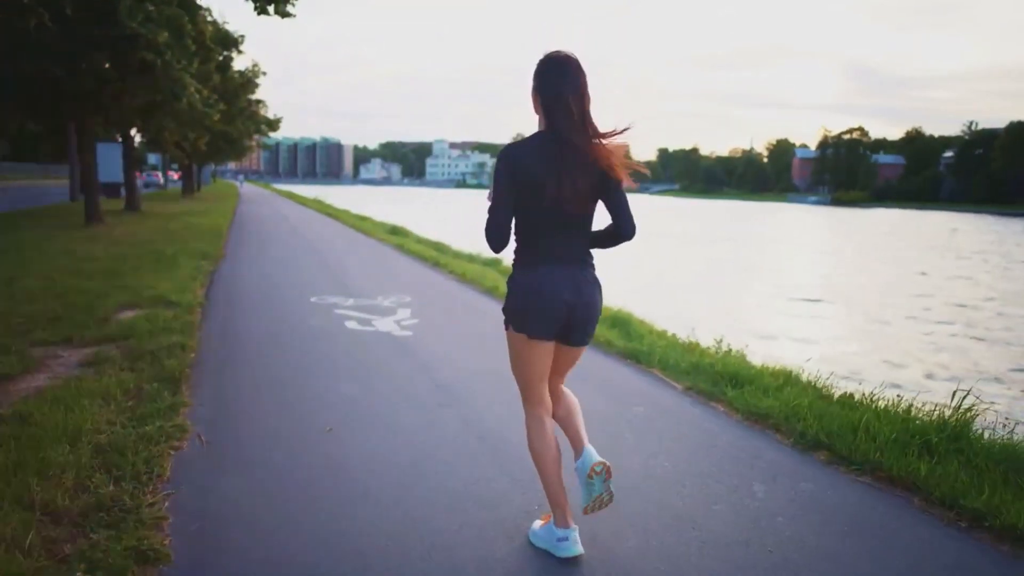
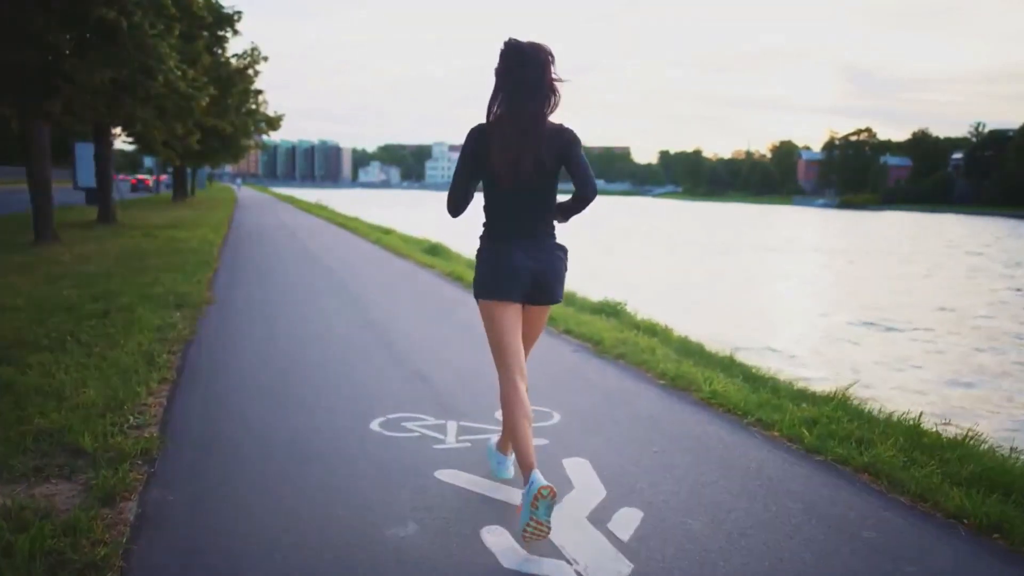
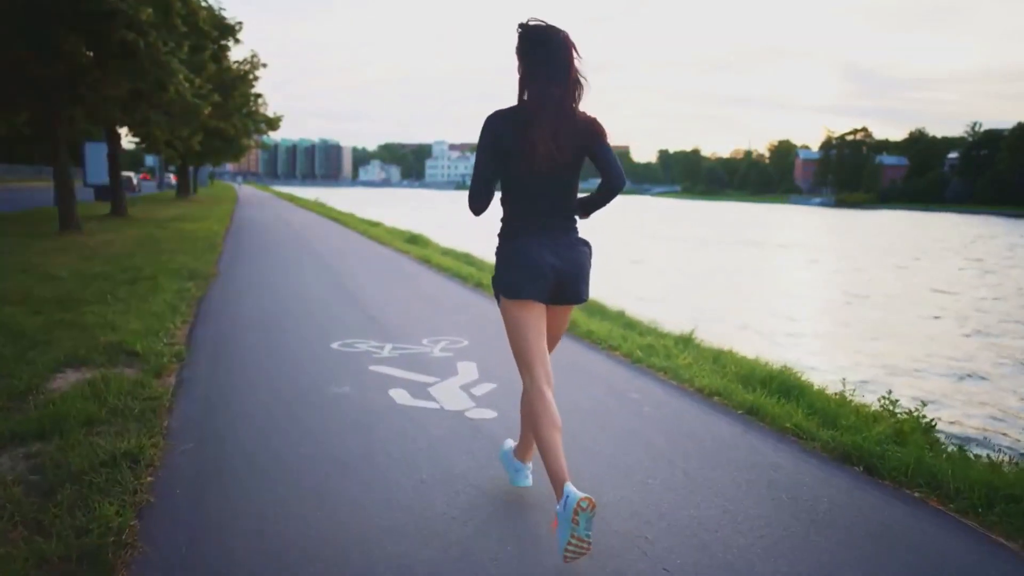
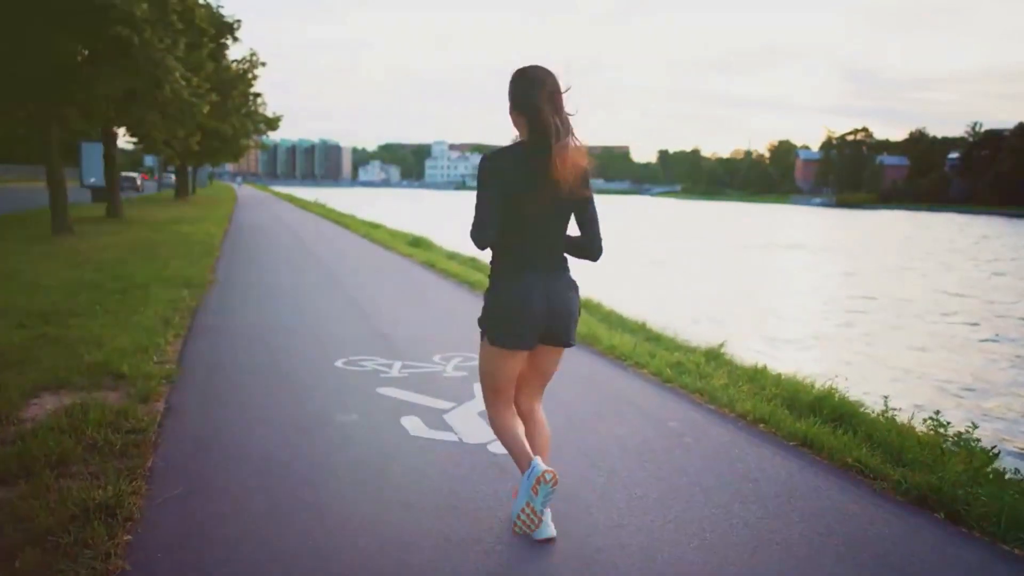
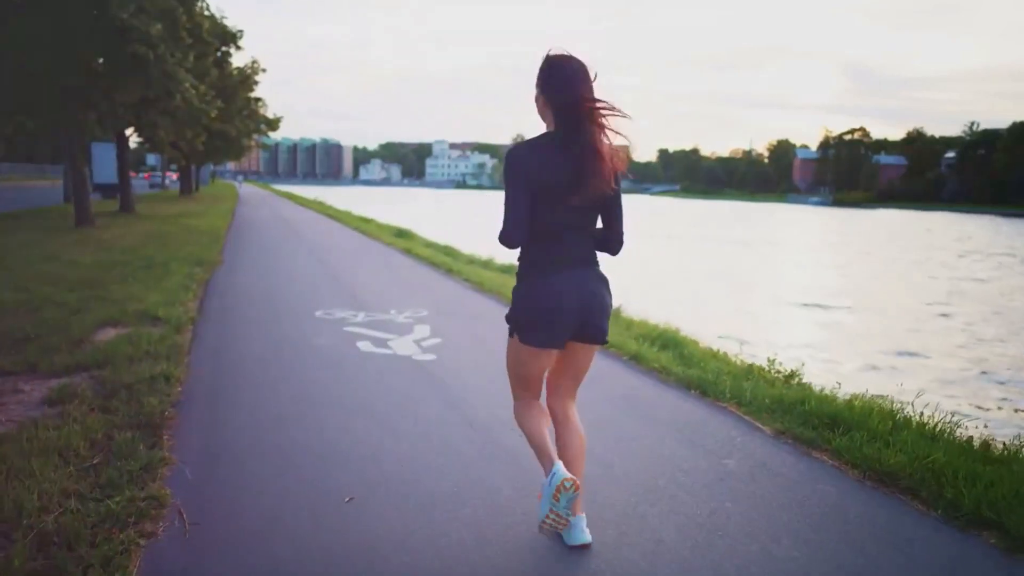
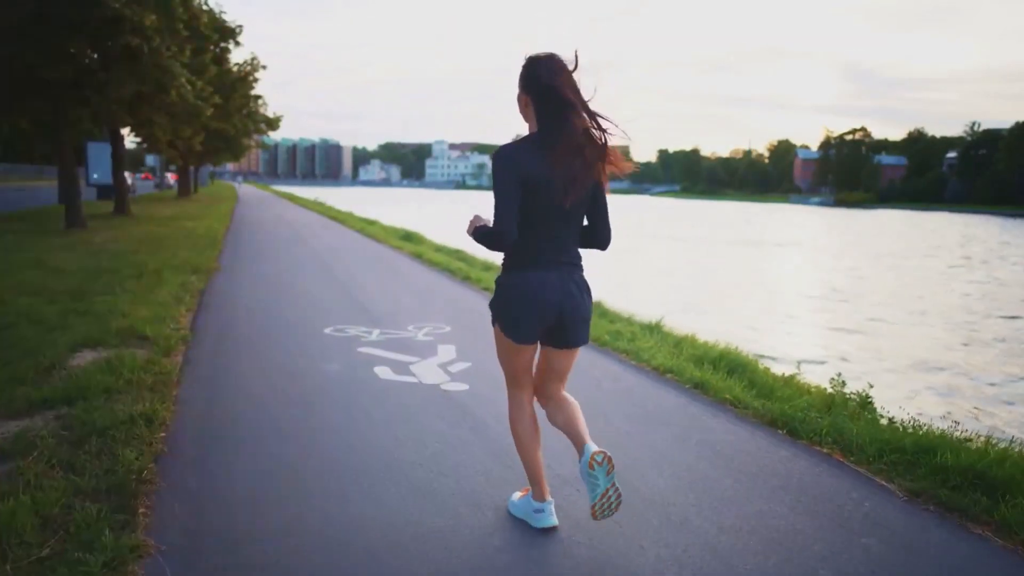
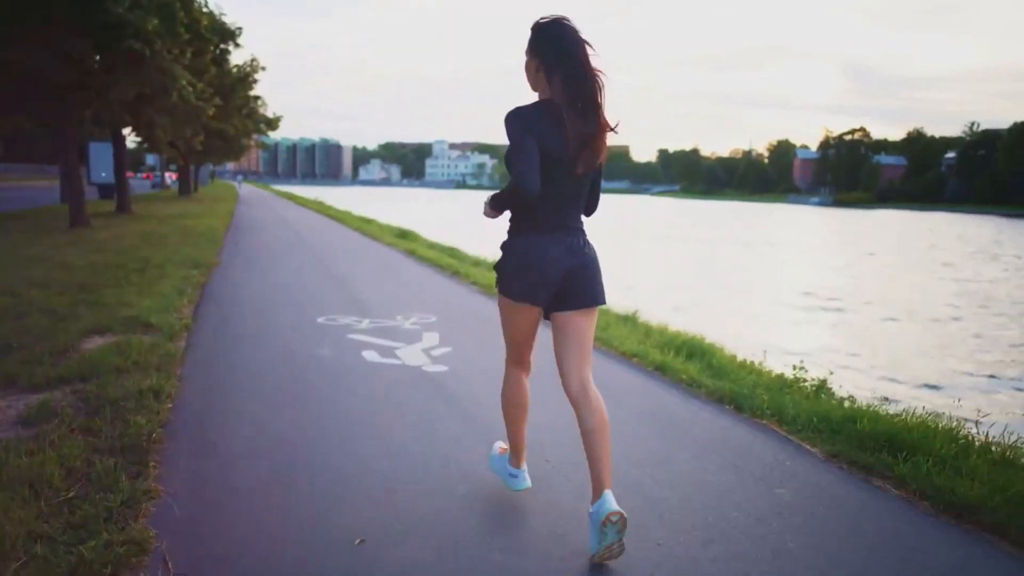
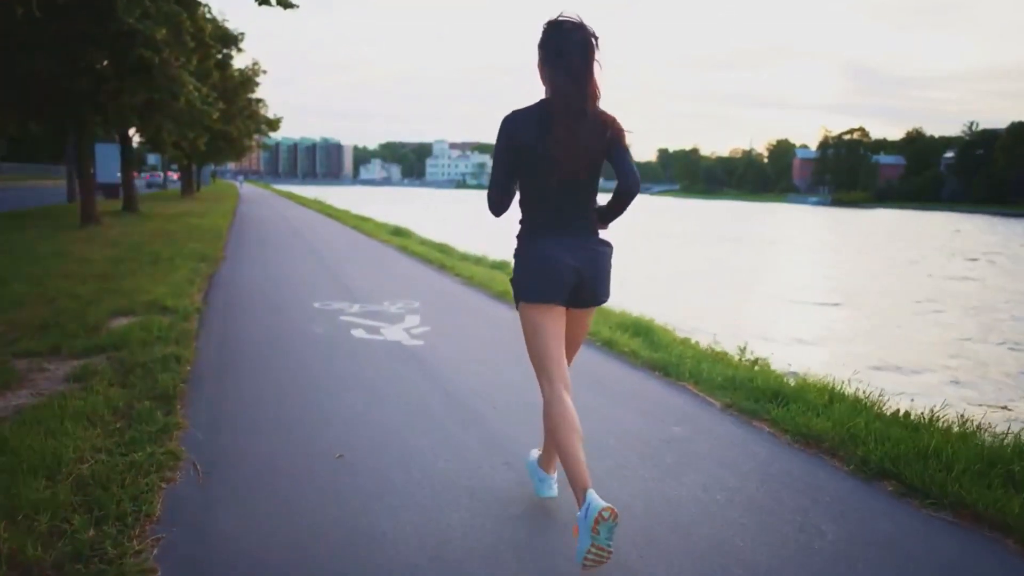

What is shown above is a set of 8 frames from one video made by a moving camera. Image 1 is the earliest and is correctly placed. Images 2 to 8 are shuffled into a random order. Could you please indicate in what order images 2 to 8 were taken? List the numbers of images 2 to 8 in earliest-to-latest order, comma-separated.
8, 5, 7, 6, 3, 4, 2
